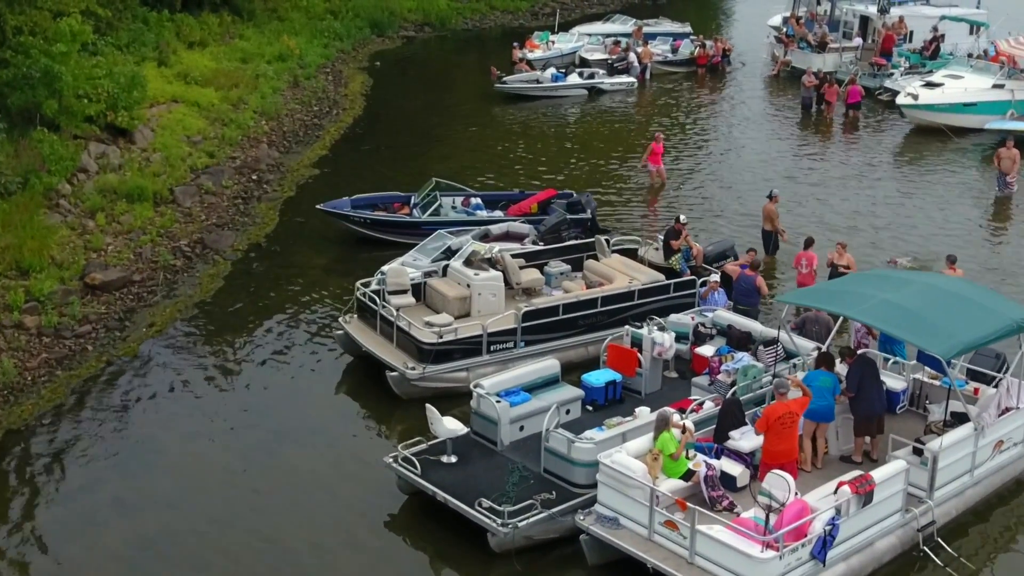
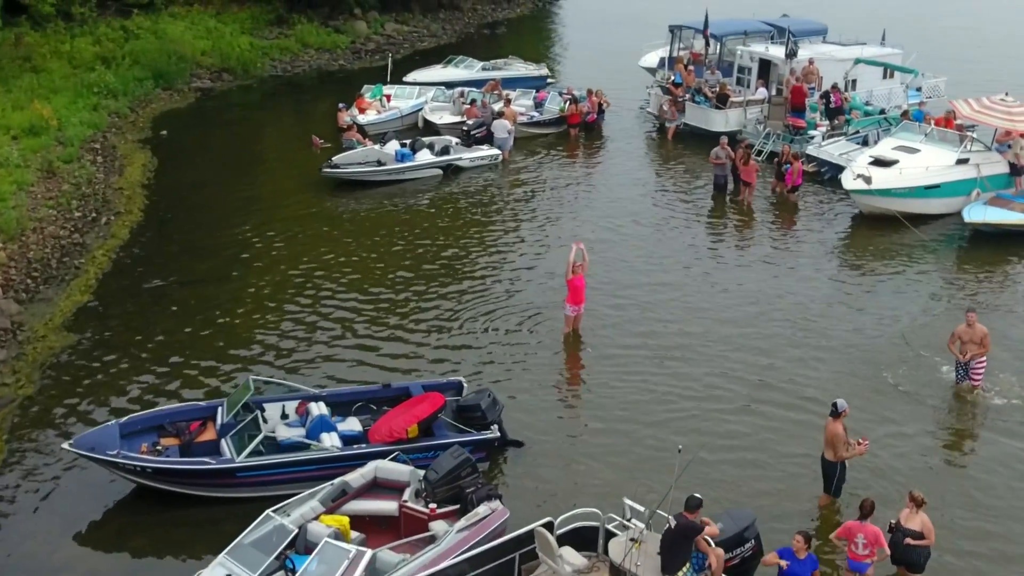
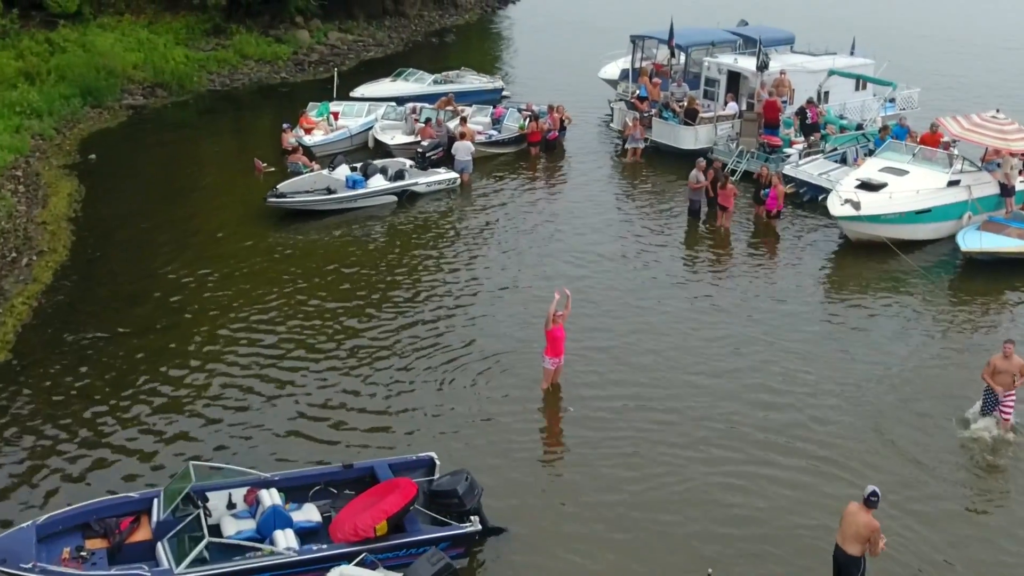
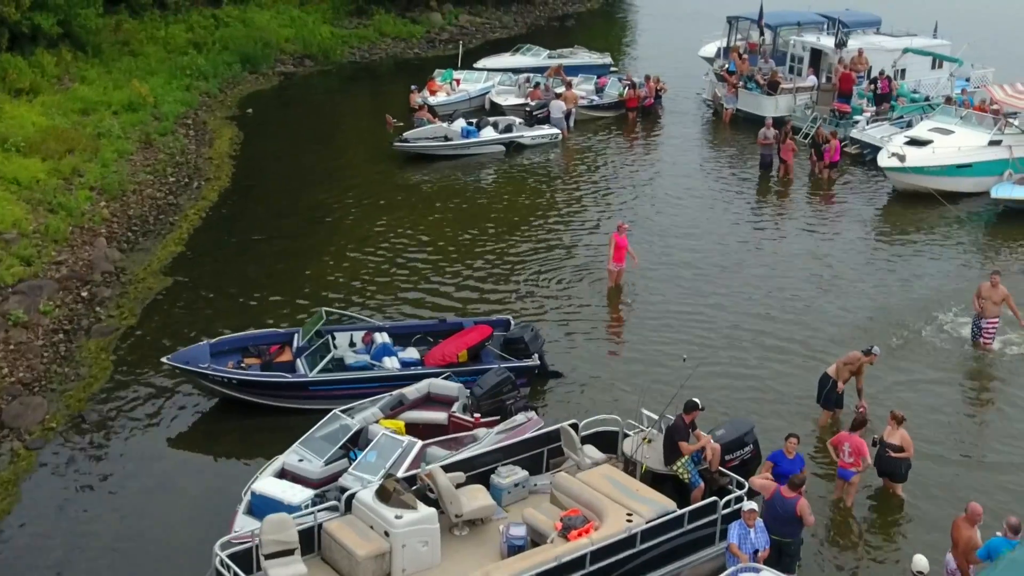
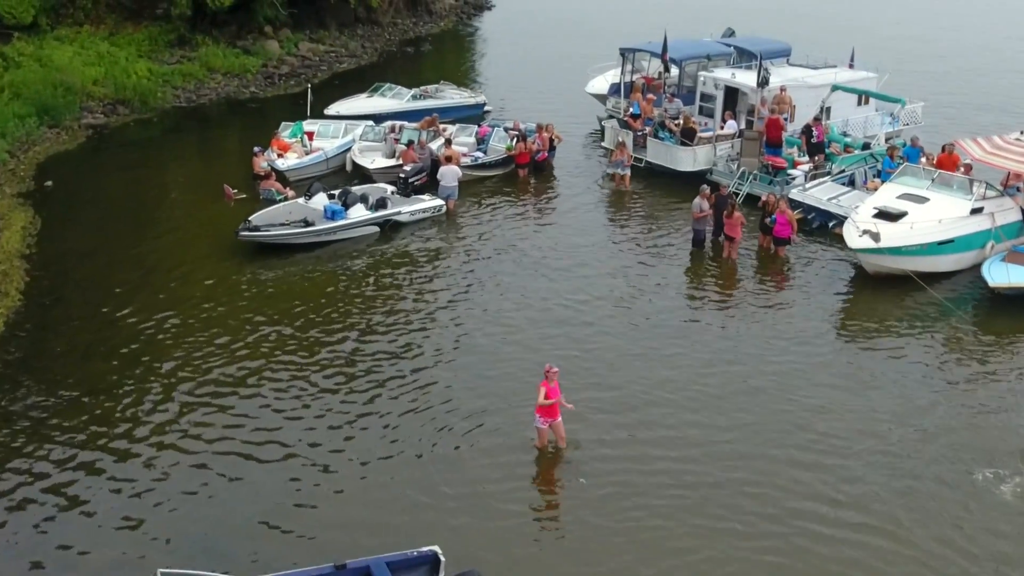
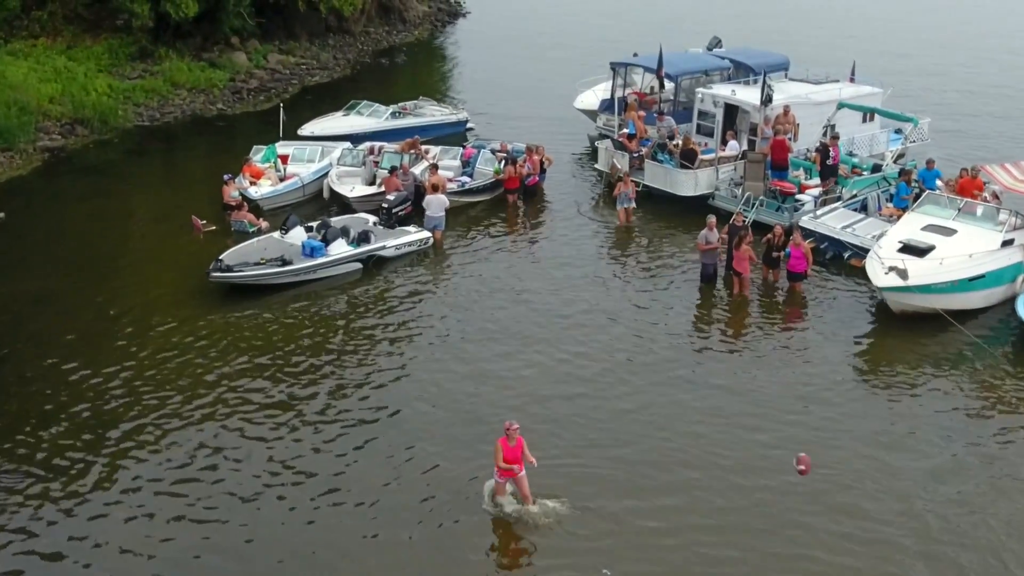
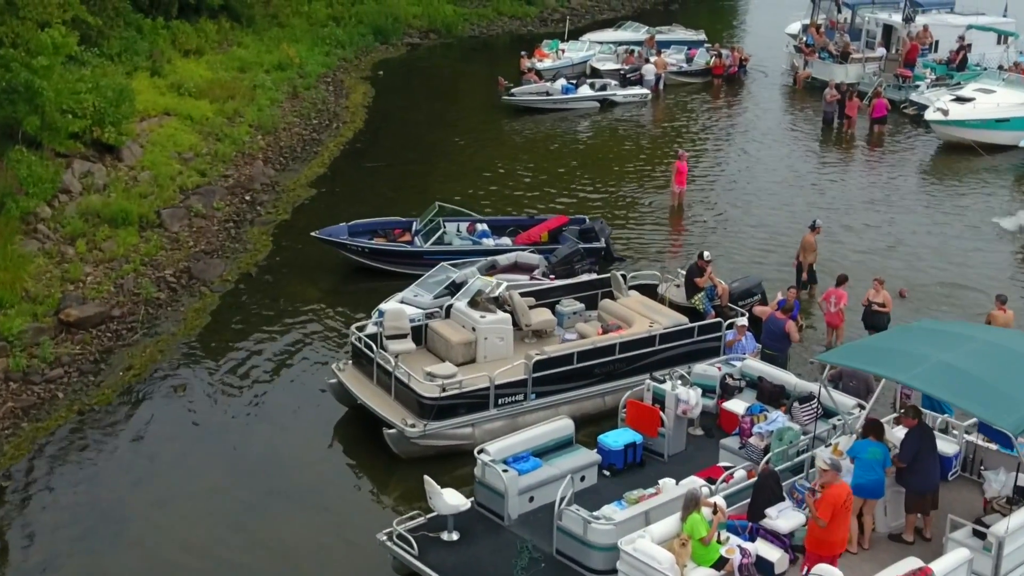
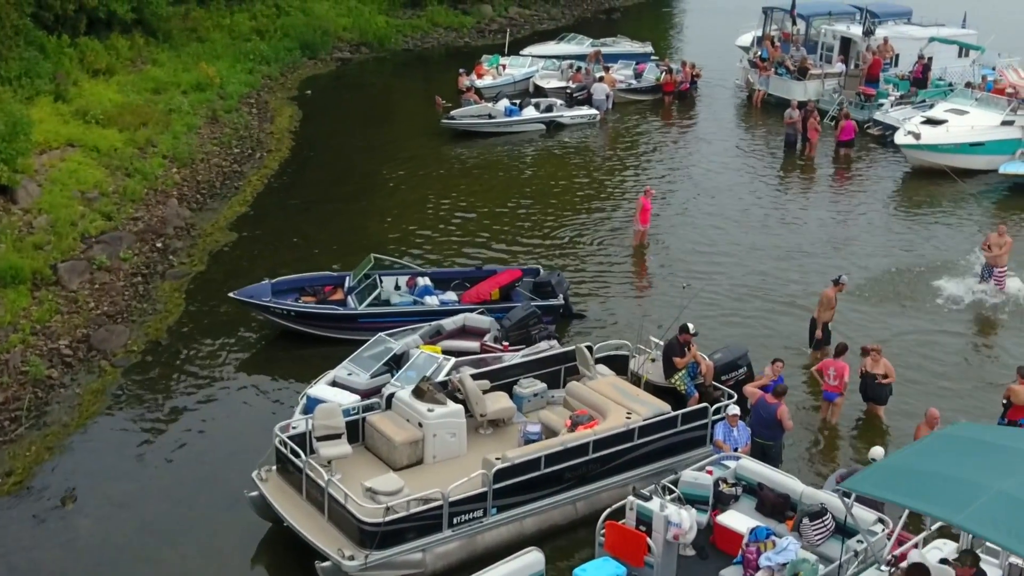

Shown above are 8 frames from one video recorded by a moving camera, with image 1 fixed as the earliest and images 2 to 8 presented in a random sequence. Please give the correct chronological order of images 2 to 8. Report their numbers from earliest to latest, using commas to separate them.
7, 8, 4, 2, 3, 5, 6
